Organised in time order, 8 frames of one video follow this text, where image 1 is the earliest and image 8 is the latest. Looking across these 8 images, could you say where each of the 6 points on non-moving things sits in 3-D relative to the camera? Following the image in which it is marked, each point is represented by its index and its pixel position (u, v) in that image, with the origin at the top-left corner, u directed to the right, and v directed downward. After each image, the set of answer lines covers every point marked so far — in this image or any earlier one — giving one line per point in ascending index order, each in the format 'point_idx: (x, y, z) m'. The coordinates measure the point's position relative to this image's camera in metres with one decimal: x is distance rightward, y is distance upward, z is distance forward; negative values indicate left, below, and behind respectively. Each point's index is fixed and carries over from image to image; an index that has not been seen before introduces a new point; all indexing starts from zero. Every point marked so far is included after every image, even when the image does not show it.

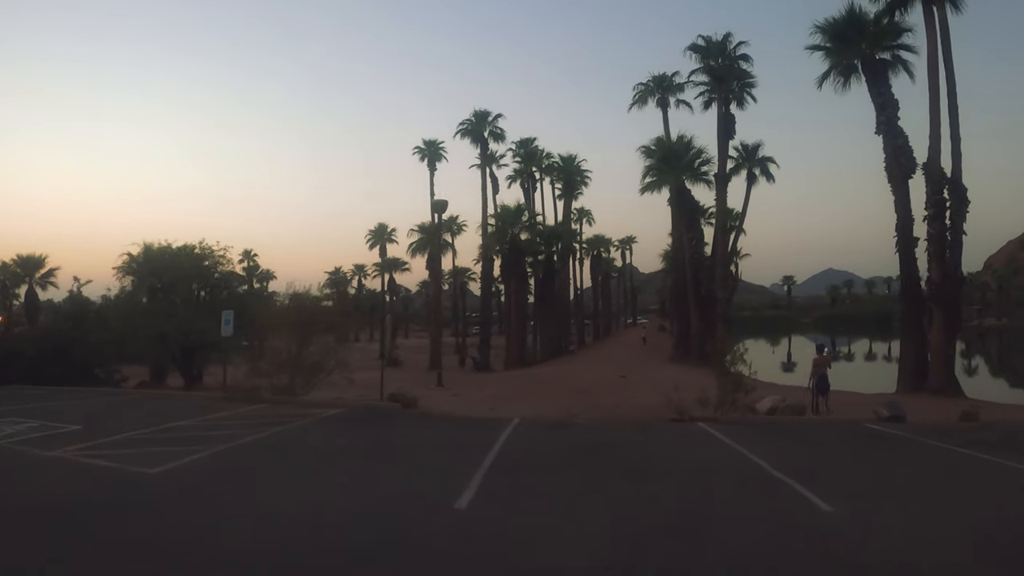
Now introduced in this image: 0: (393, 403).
0: (-2.5, -2.5, +18.1) m
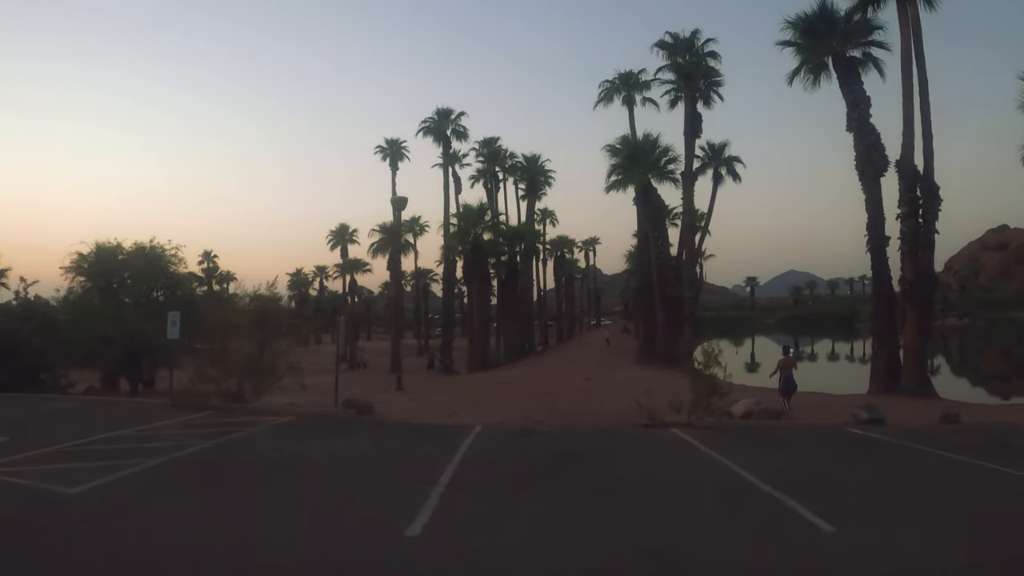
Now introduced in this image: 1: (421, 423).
0: (-3.3, -2.4, +17.0) m
1: (-1.5, -2.4, +15.0) m
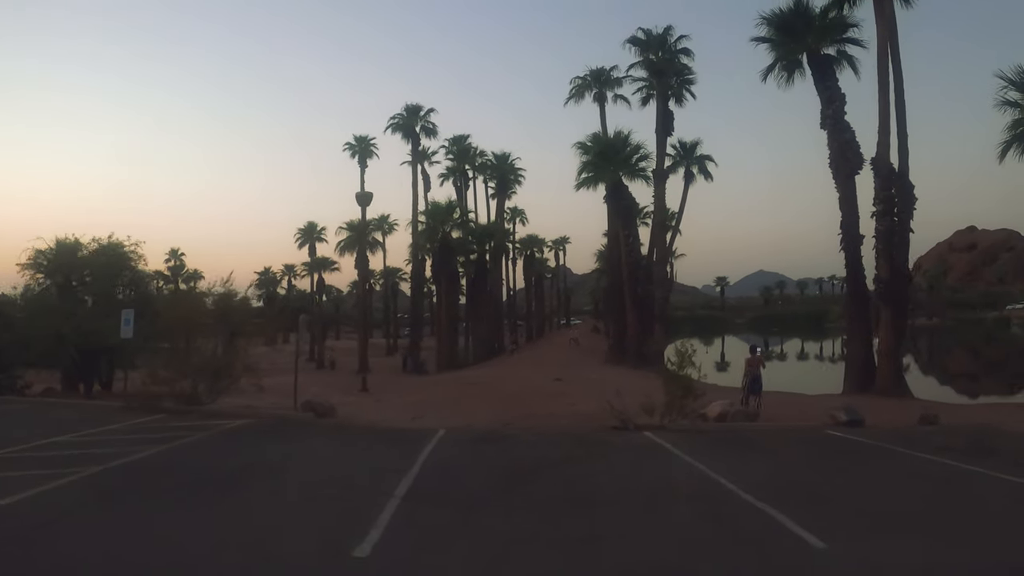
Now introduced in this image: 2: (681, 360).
0: (-3.9, -2.4, +16.3) m
1: (-2.1, -2.3, +14.2) m
2: (+2.6, -1.1, +13.3) m
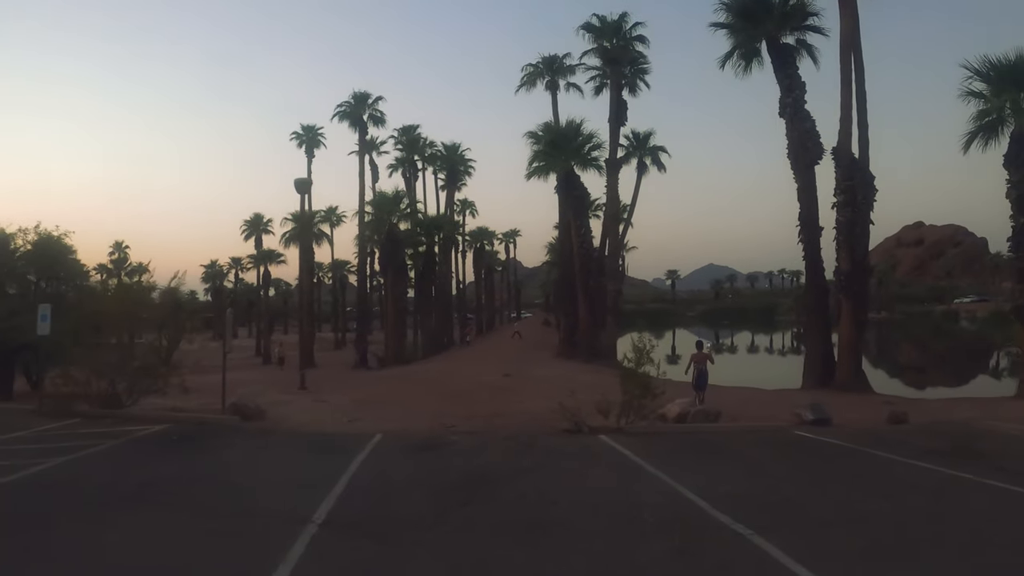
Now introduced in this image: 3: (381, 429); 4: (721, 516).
0: (-4.9, -2.2, +14.9) m
1: (-2.9, -2.2, +13.0) m
2: (+1.8, -1.0, +12.3) m
3: (-2.0, -2.1, +12.9) m
4: (+1.9, -2.1, +7.8) m
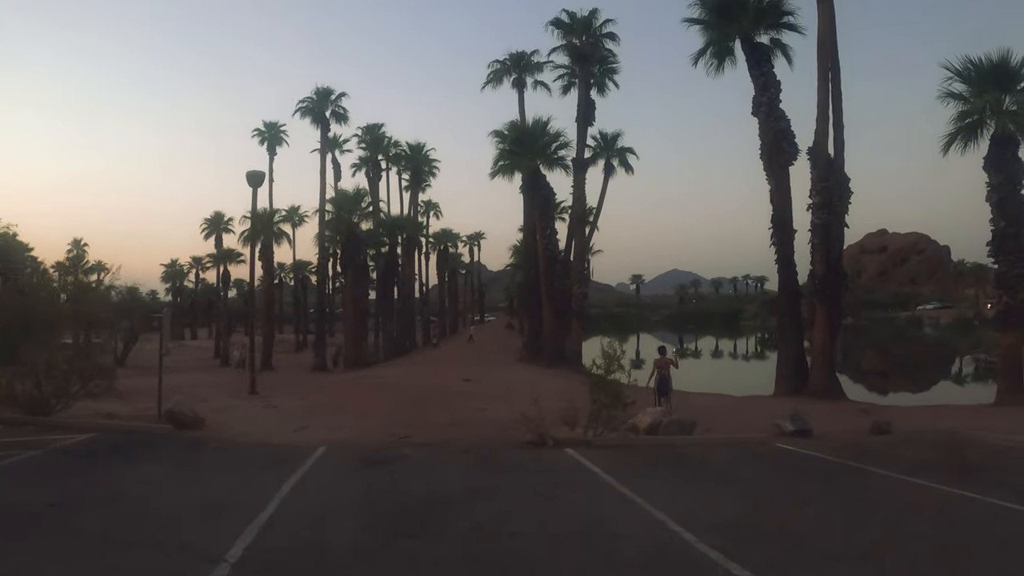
0: (-5.5, -2.2, +13.7) m
1: (-3.5, -2.1, +11.8) m
2: (+1.3, -1.0, +11.3) m
3: (-2.5, -2.1, +11.8) m
4: (+1.5, -2.1, +6.9) m
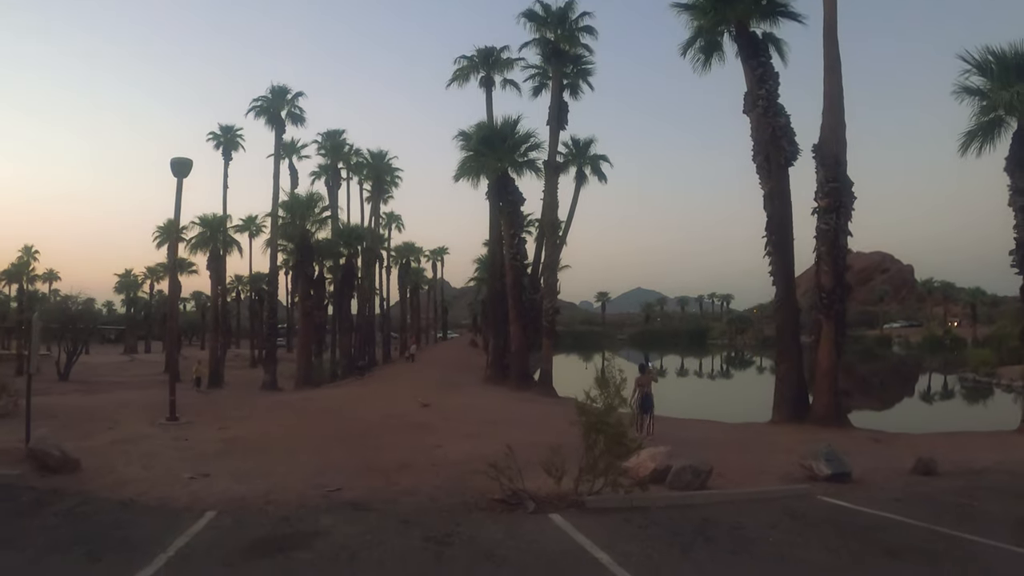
0: (-6.0, -2.2, +10.6) m
1: (-3.9, -2.2, +8.8) m
2: (+0.9, -1.1, +8.5) m
3: (-2.9, -2.1, +8.8) m
4: (+1.4, -2.0, +4.1) m
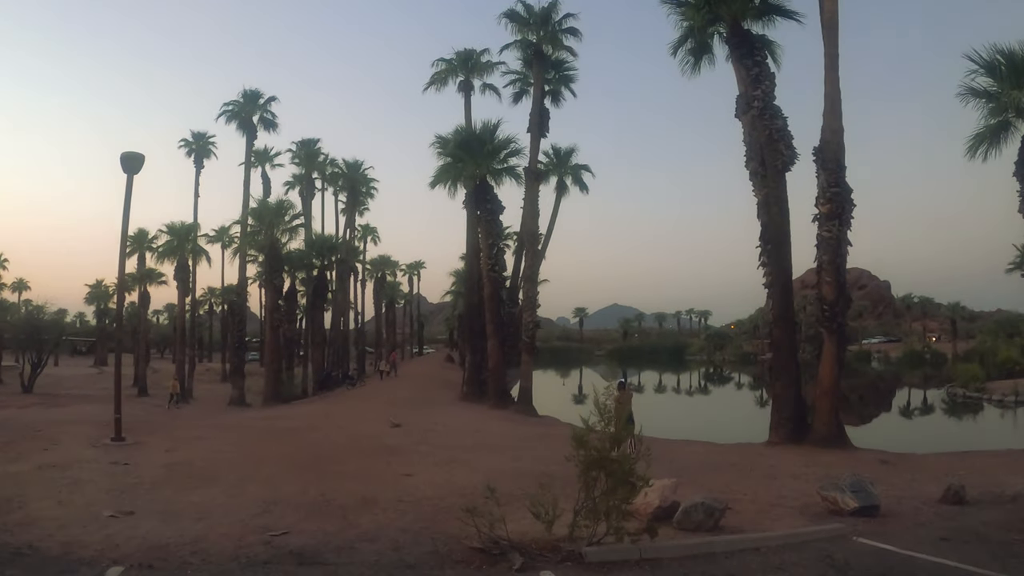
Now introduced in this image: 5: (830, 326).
0: (-6.2, -2.2, +8.9) m
1: (-4.0, -2.2, +7.2) m
2: (+0.8, -1.1, +7.1) m
3: (-3.0, -2.1, +7.2) m
4: (+1.4, -2.0, +2.6) m
5: (+6.6, -0.8, +17.7) m
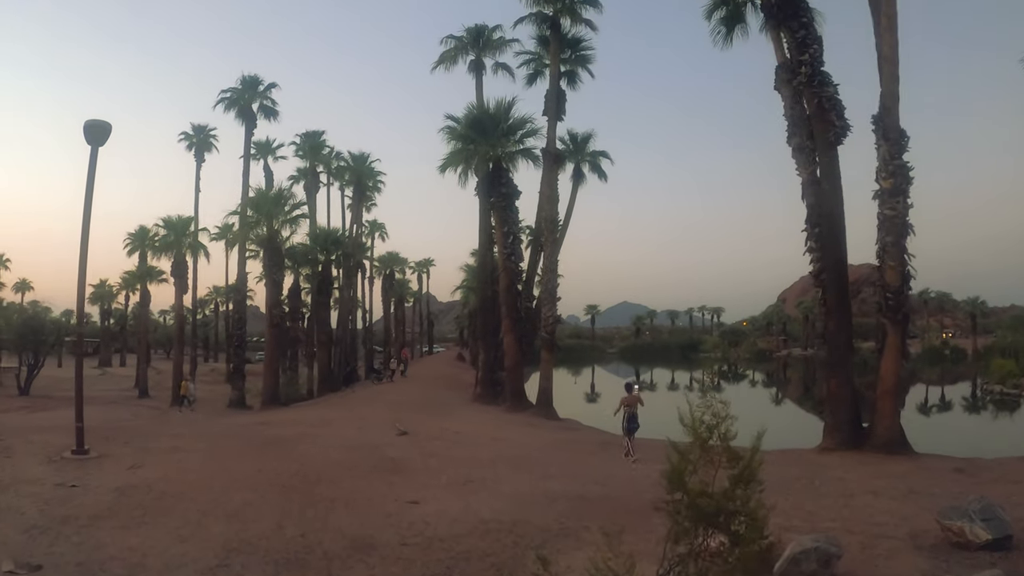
0: (-5.9, -2.0, +6.8) m
1: (-3.7, -2.0, +5.1) m
2: (+1.1, -0.9, +4.9) m
3: (-2.7, -1.9, +5.1) m
4: (+1.6, -1.8, +0.4) m
5: (+7.0, -0.6, +15.5) m
